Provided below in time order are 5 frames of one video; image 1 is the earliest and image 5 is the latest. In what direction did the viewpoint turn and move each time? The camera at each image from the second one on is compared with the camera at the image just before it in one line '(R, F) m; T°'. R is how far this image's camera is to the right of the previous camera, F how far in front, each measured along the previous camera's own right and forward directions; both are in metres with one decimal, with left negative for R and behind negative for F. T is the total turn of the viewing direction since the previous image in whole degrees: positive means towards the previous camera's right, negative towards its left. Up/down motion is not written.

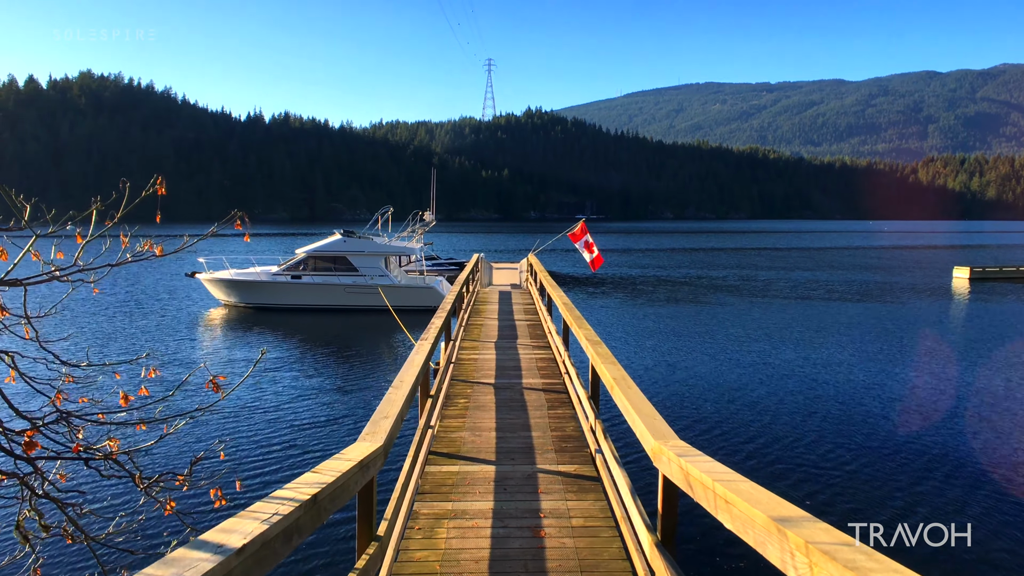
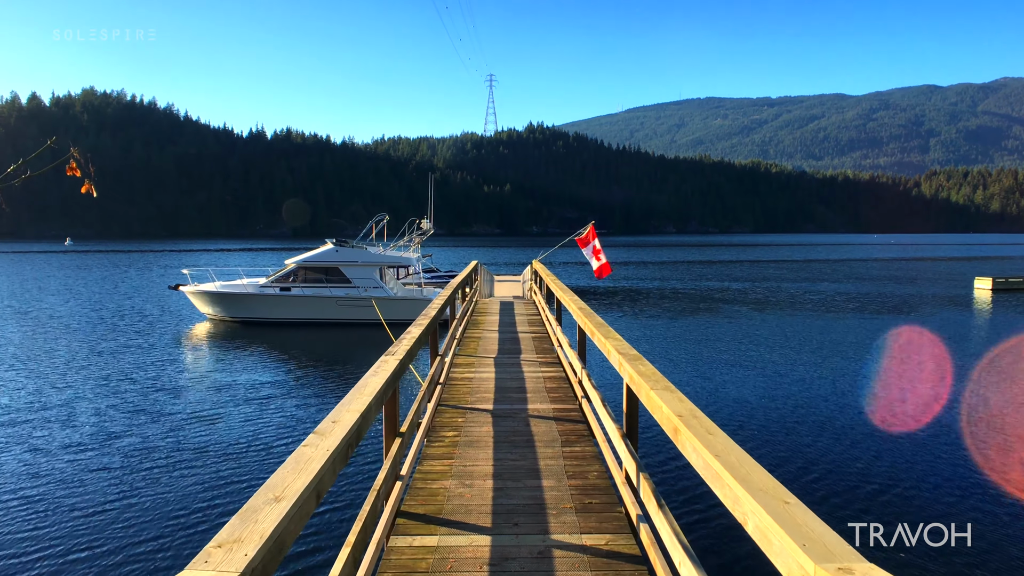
(0.0, +1.3) m; 0°
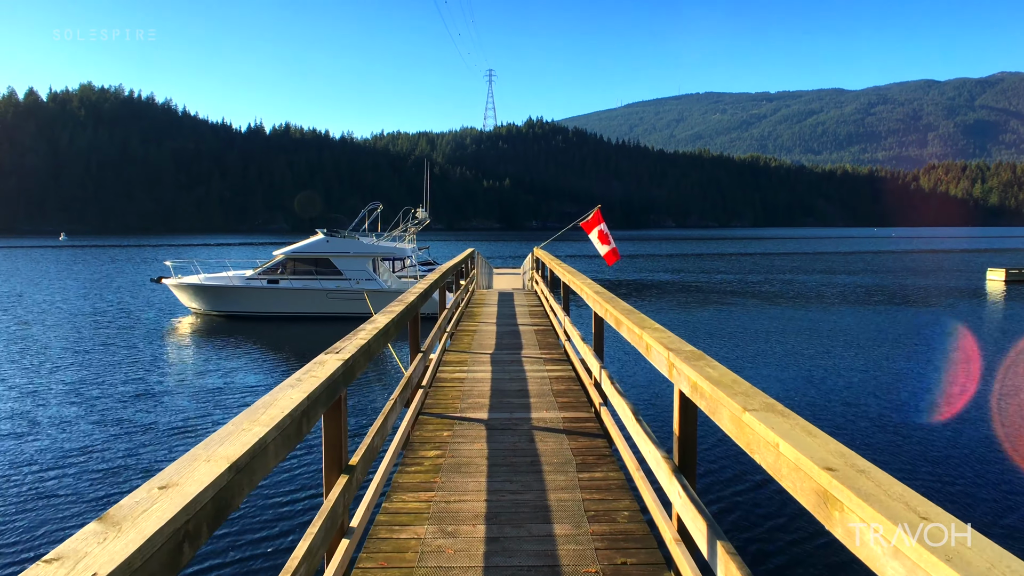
(0.0, +1.0) m; 0°
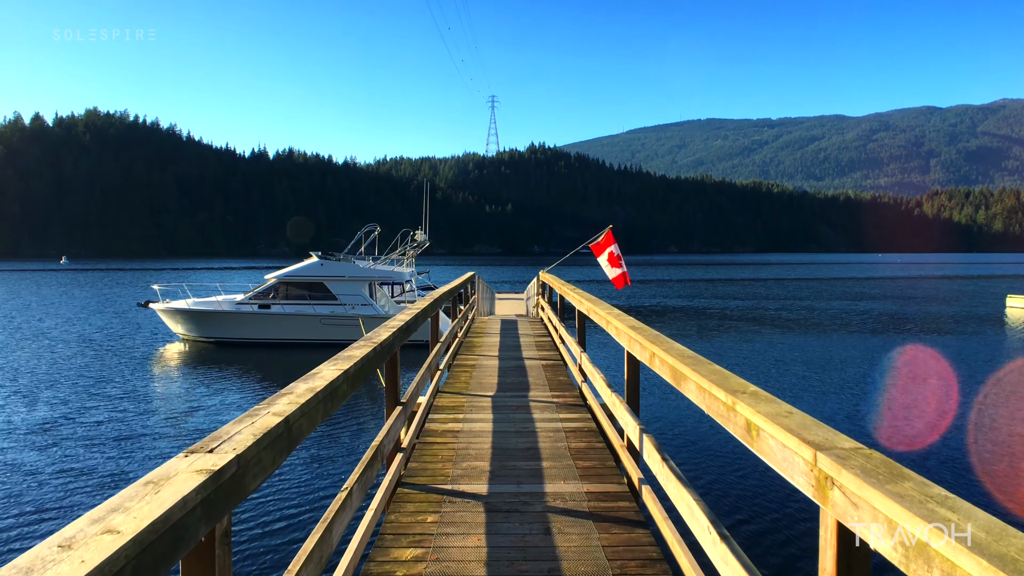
(0.0, +1.0) m; 0°
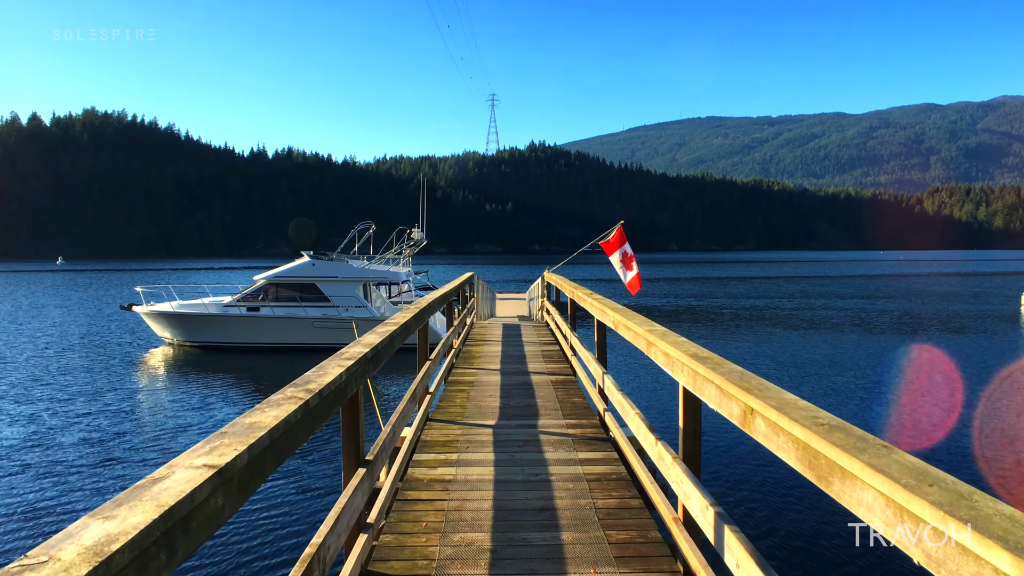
(0.0, +0.9) m; 0°
